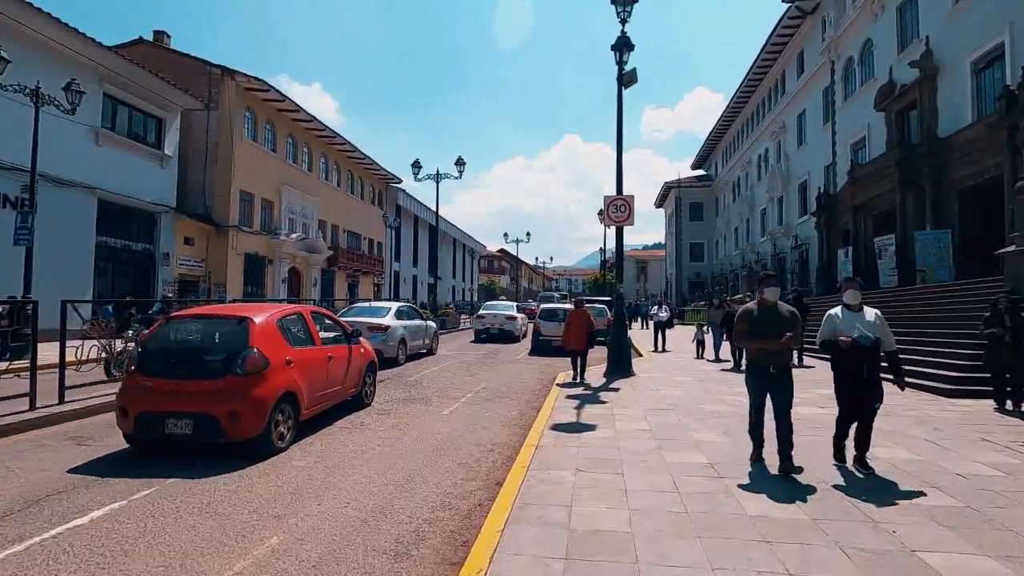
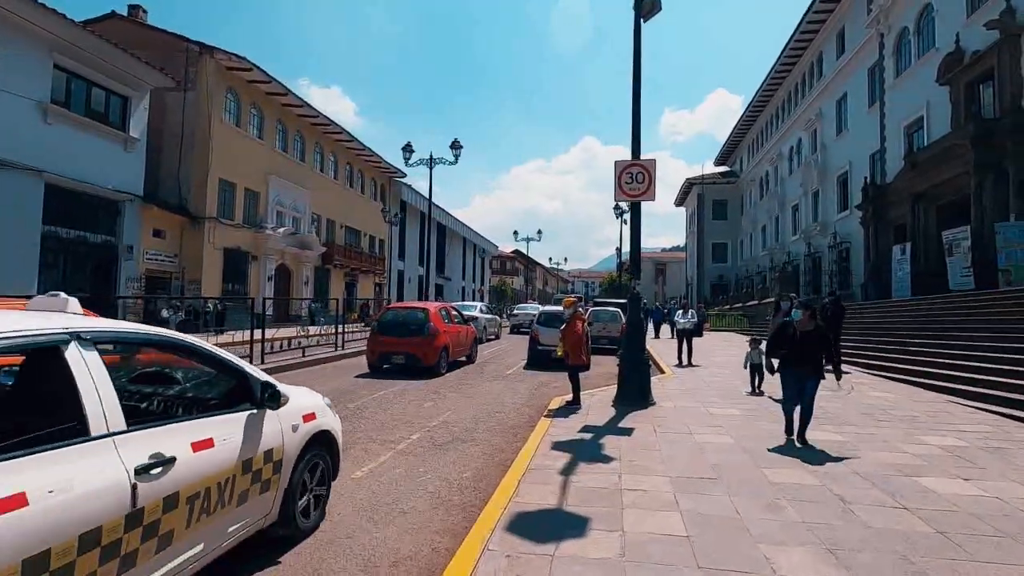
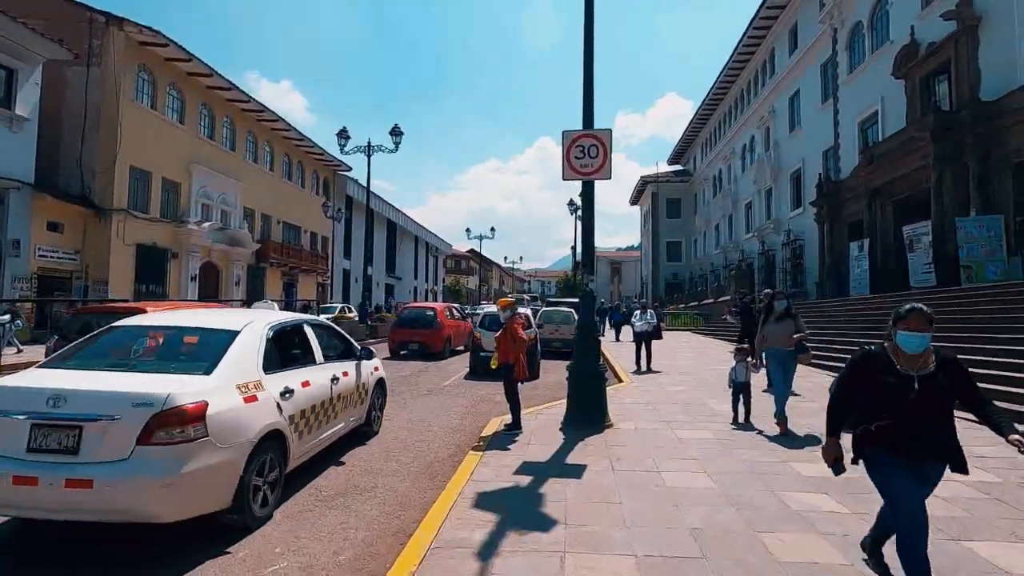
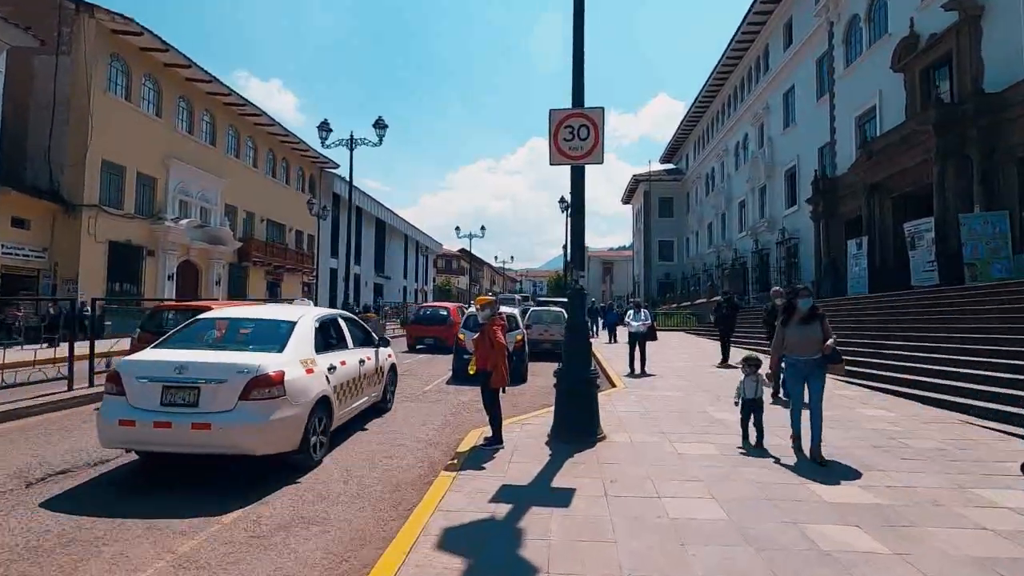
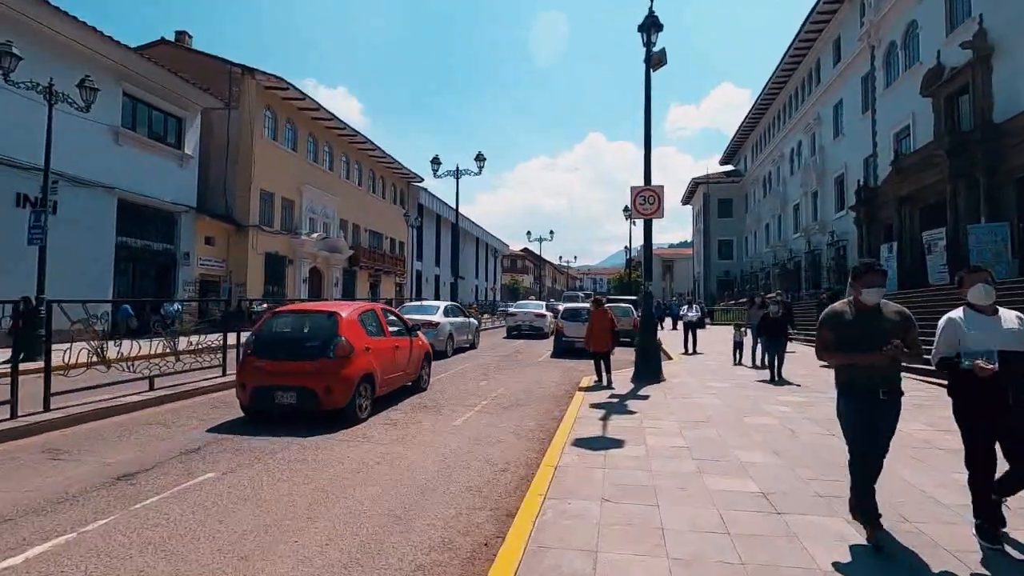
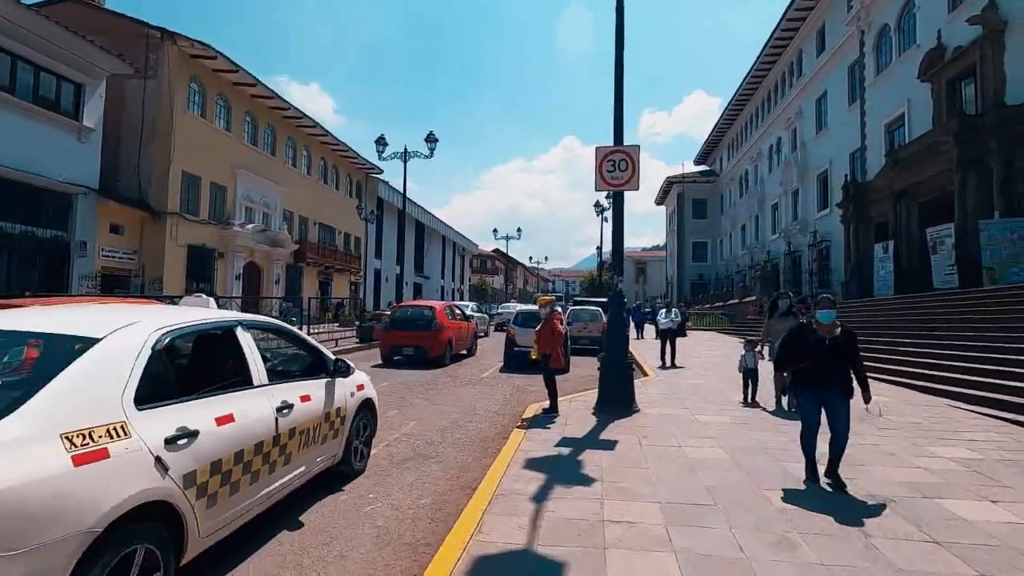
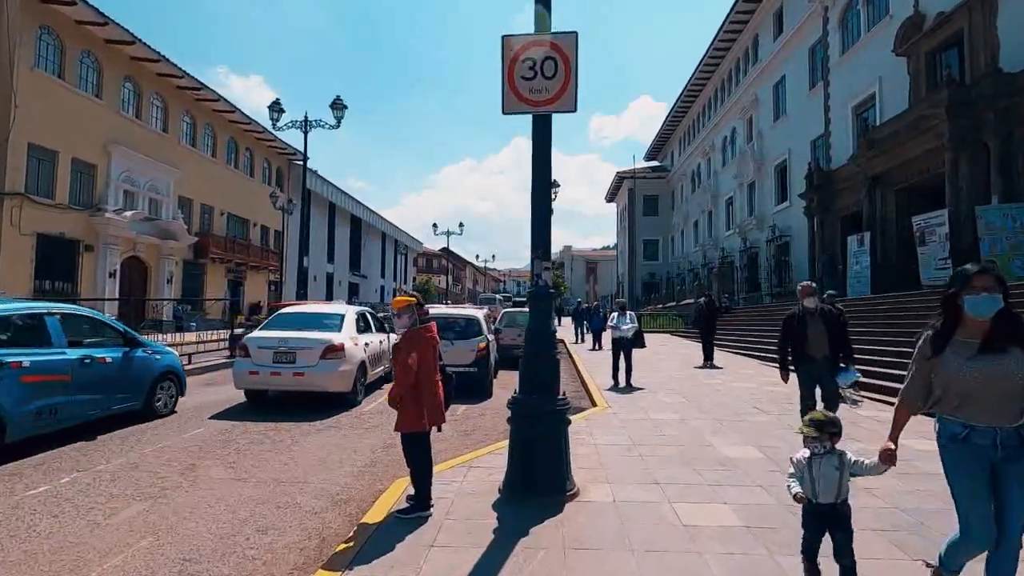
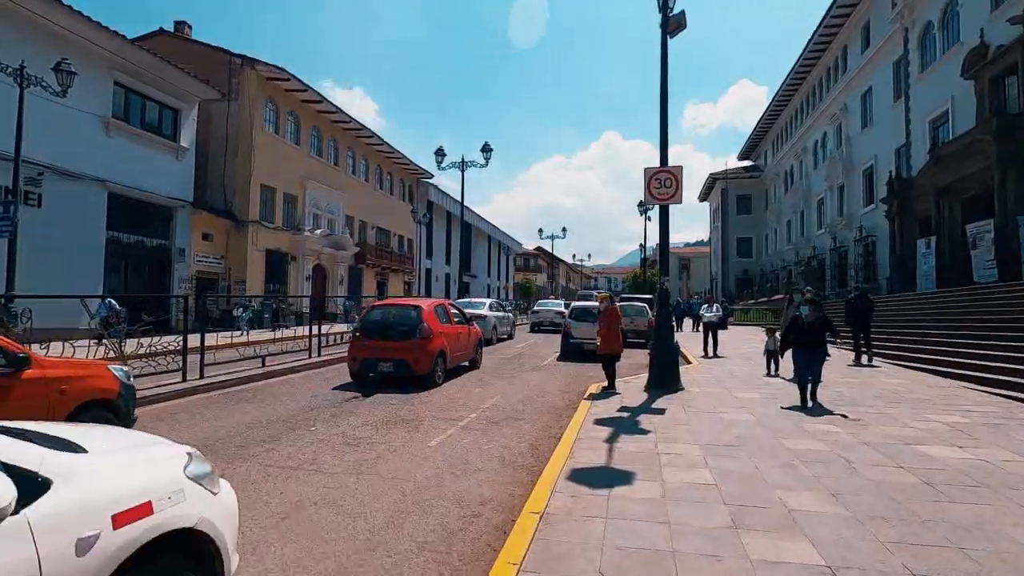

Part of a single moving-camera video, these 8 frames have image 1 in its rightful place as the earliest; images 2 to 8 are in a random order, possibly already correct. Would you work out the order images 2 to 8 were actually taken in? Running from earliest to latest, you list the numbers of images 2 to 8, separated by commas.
5, 8, 2, 6, 3, 4, 7
